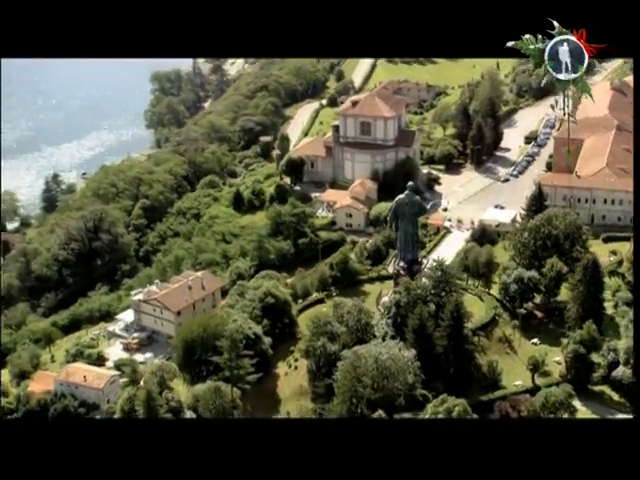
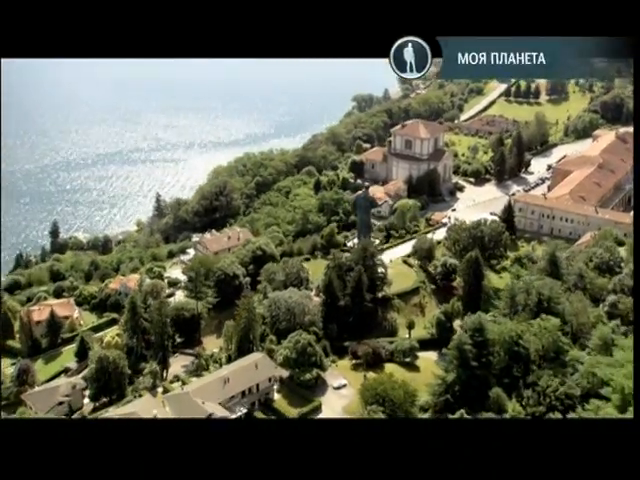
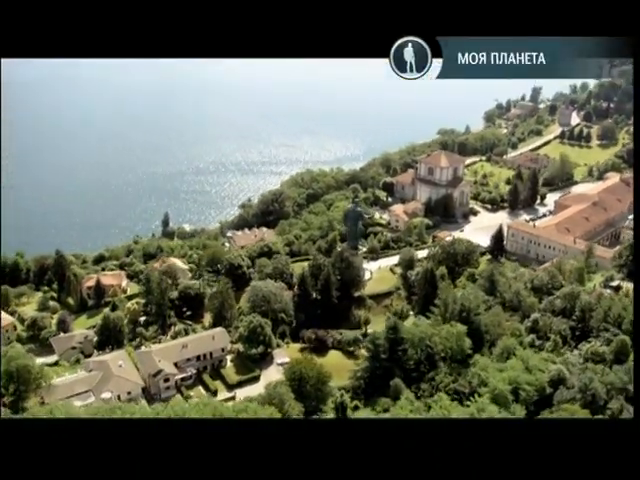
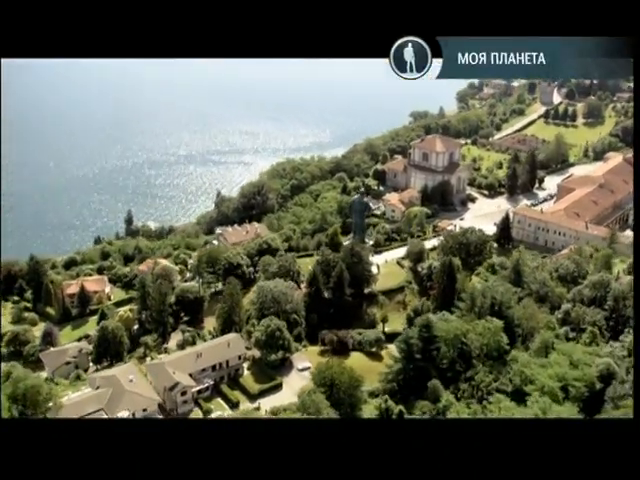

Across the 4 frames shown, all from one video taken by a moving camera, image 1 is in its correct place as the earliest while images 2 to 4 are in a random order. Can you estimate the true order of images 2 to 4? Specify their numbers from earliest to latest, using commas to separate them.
2, 4, 3
